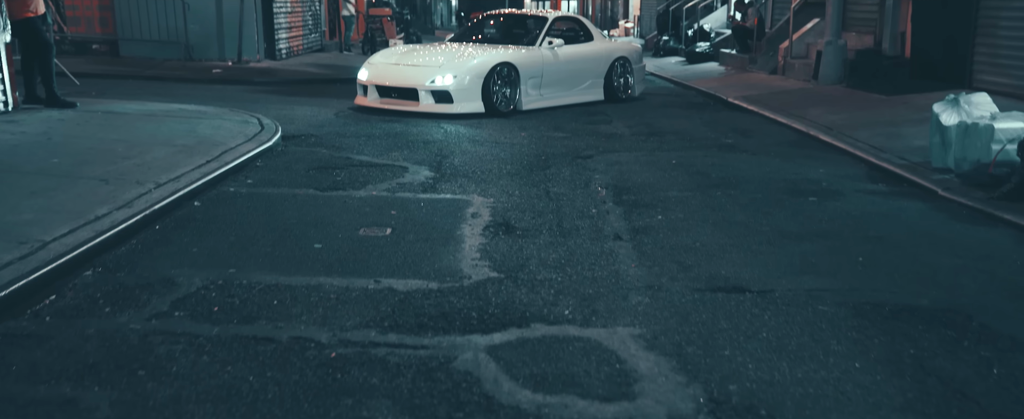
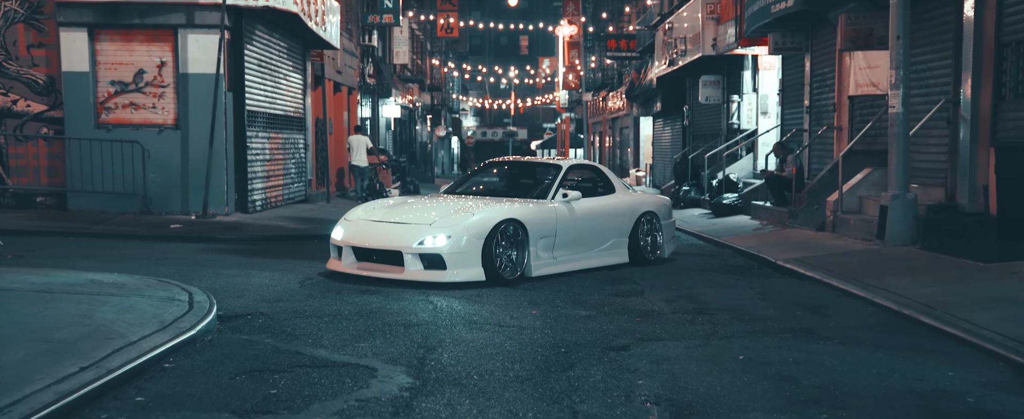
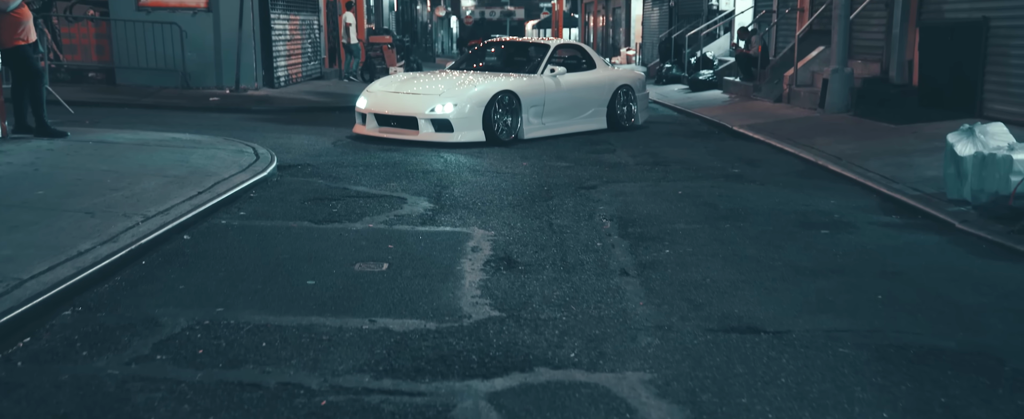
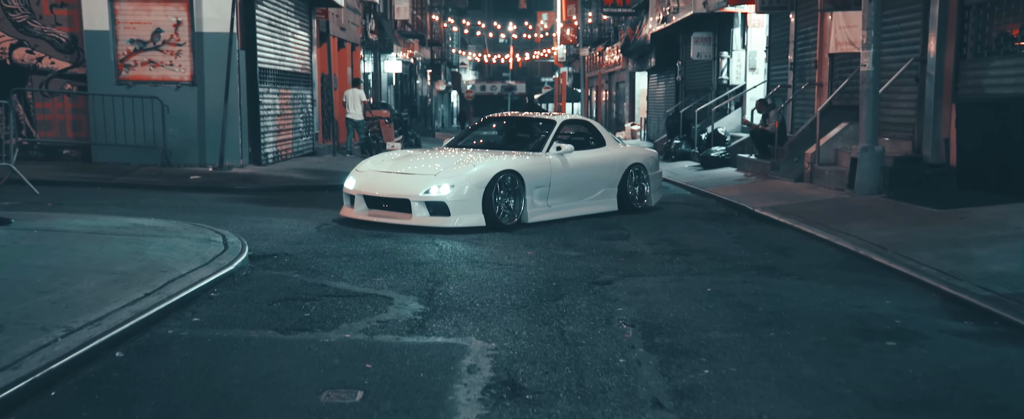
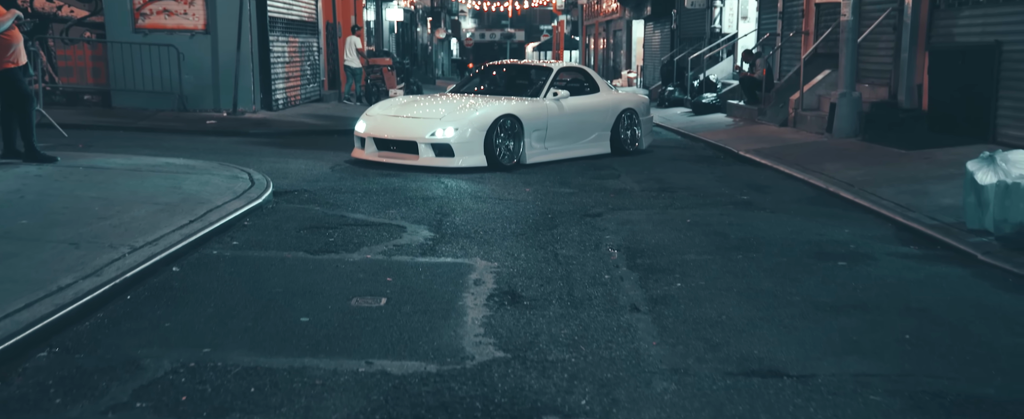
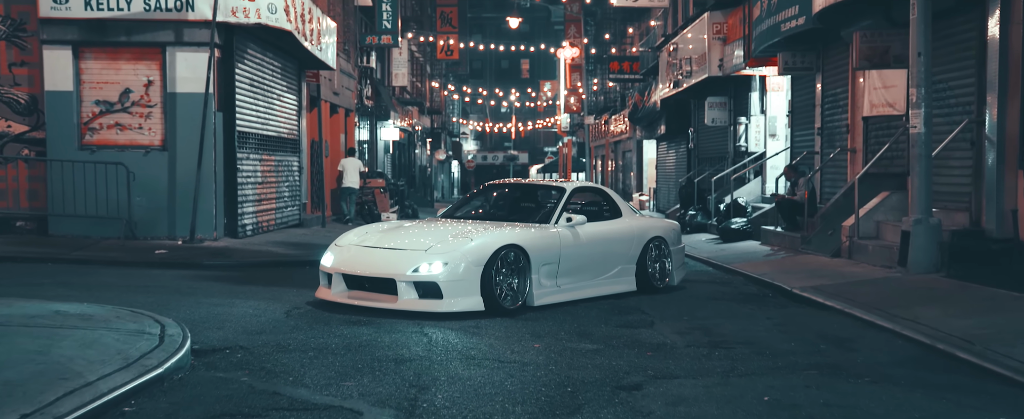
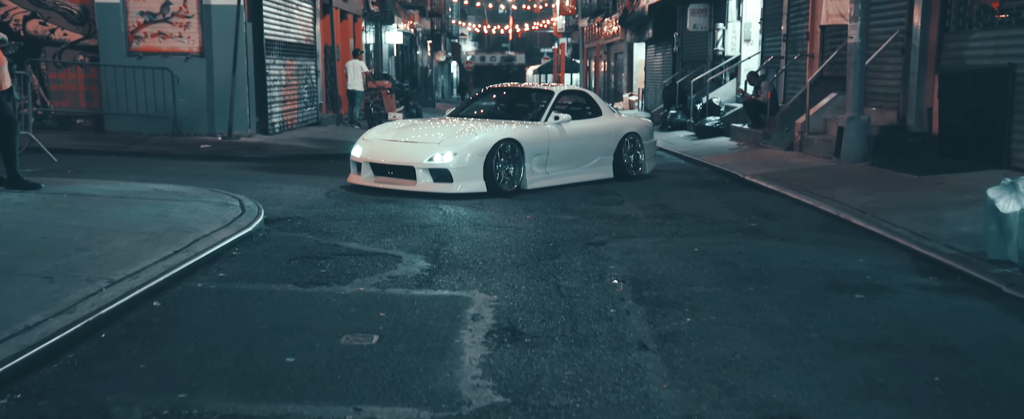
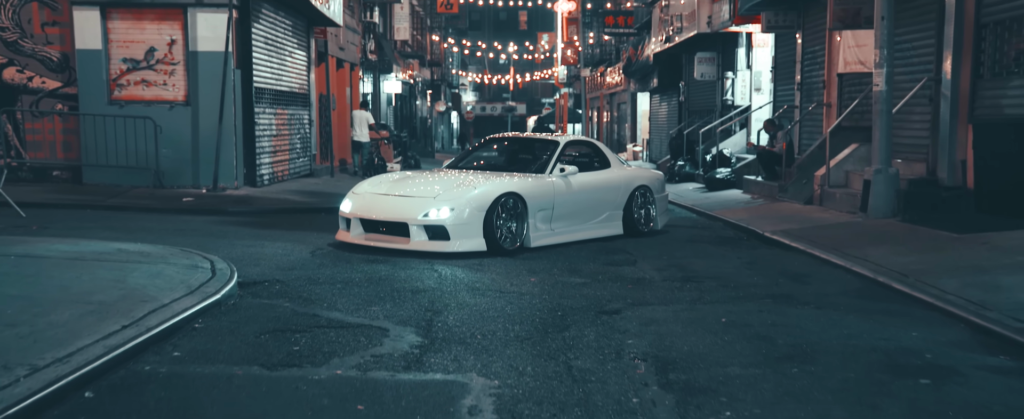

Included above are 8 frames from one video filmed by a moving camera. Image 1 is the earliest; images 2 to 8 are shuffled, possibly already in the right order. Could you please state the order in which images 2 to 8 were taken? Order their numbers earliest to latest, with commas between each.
3, 5, 7, 4, 8, 2, 6
